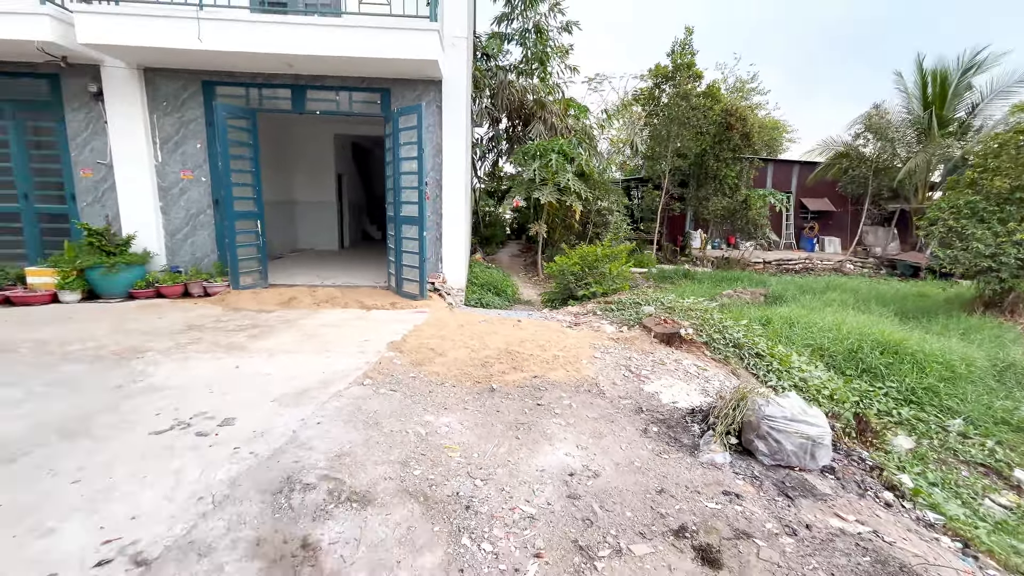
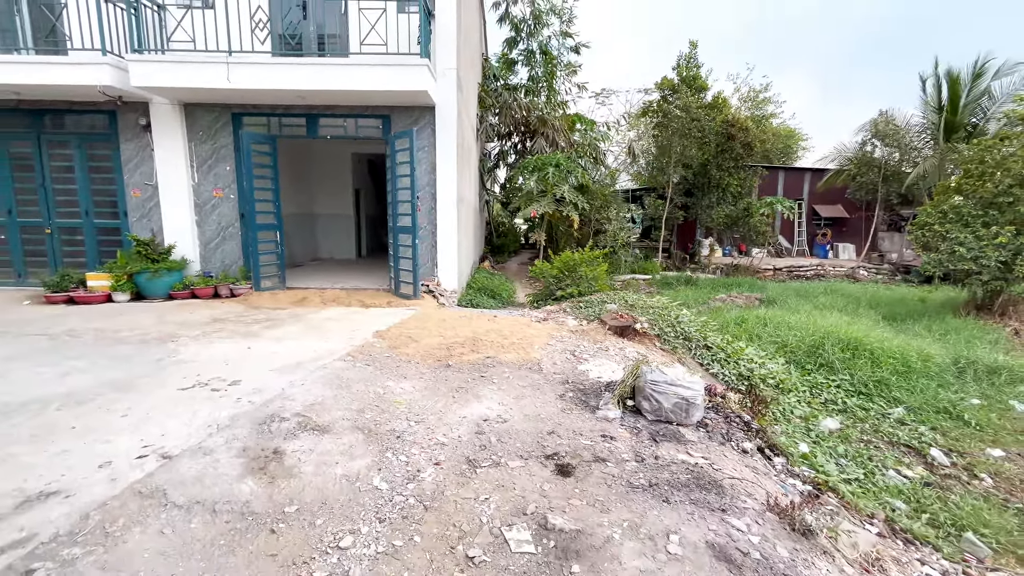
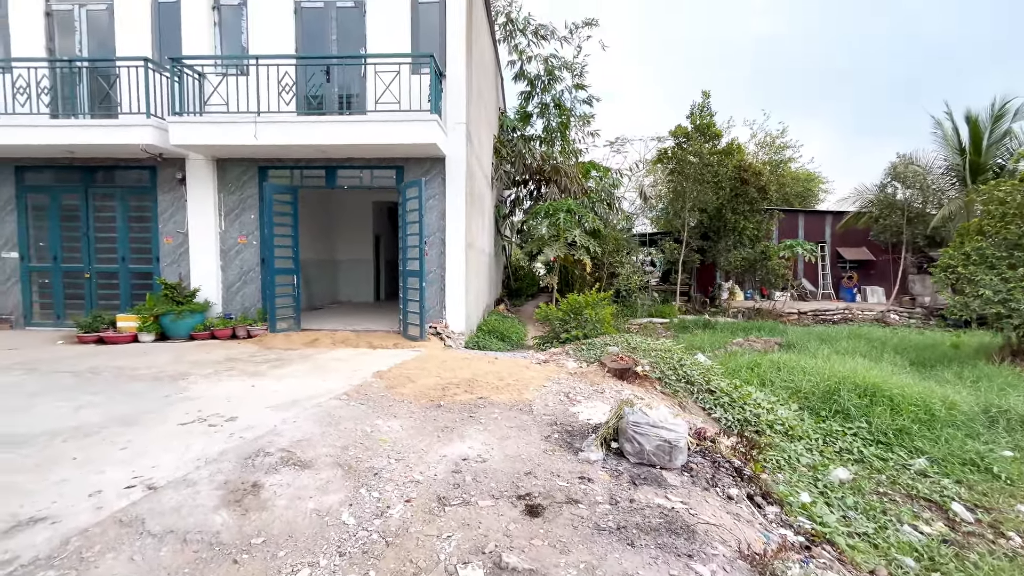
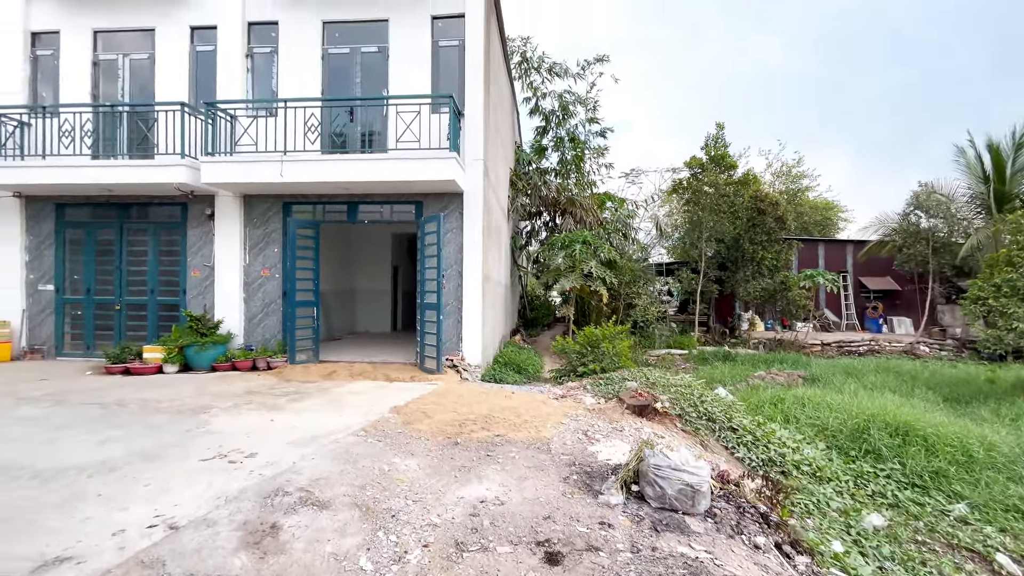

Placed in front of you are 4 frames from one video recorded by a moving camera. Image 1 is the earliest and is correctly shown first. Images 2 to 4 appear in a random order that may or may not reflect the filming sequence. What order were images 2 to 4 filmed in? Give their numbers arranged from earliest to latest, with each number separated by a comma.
2, 3, 4
